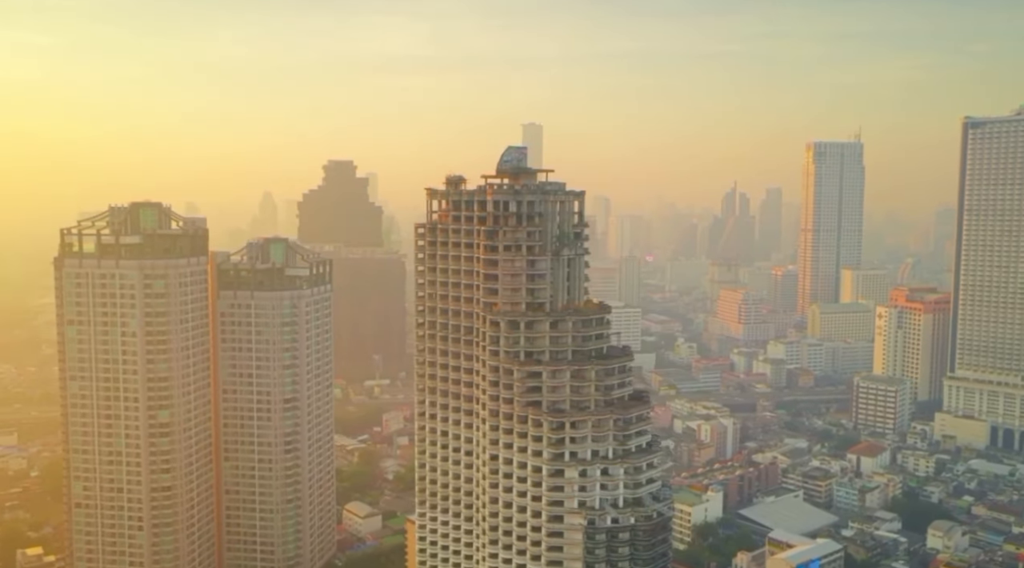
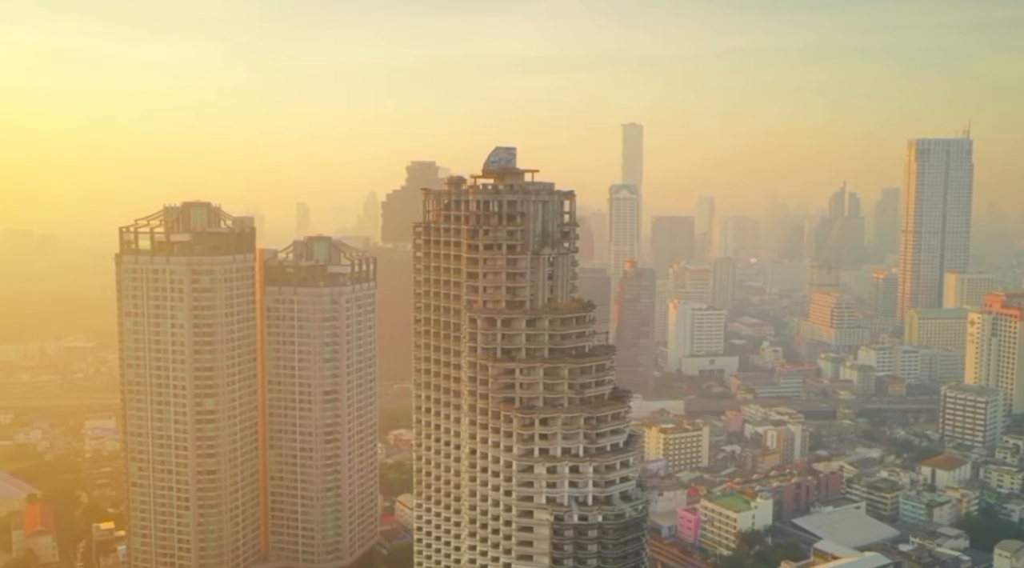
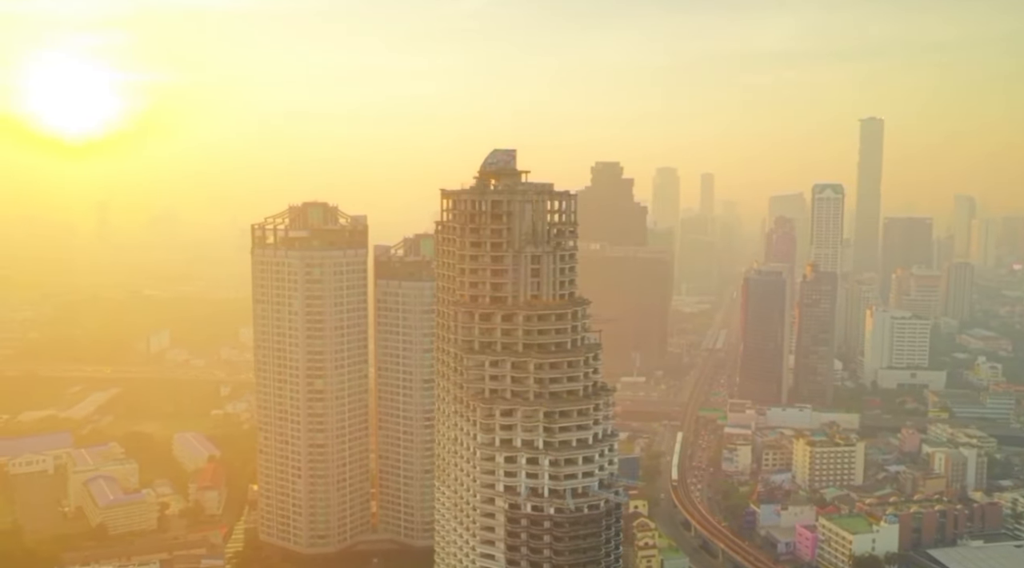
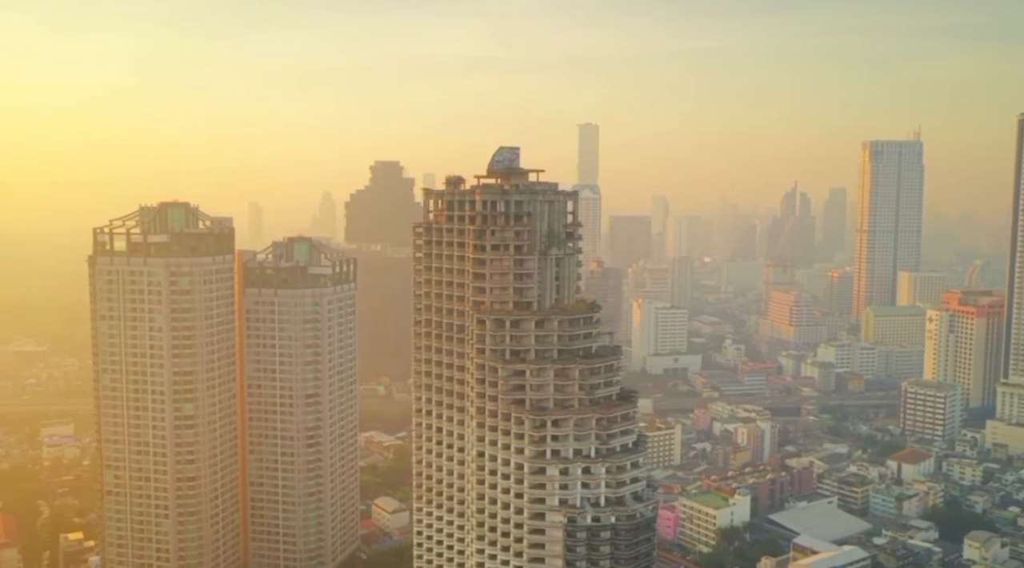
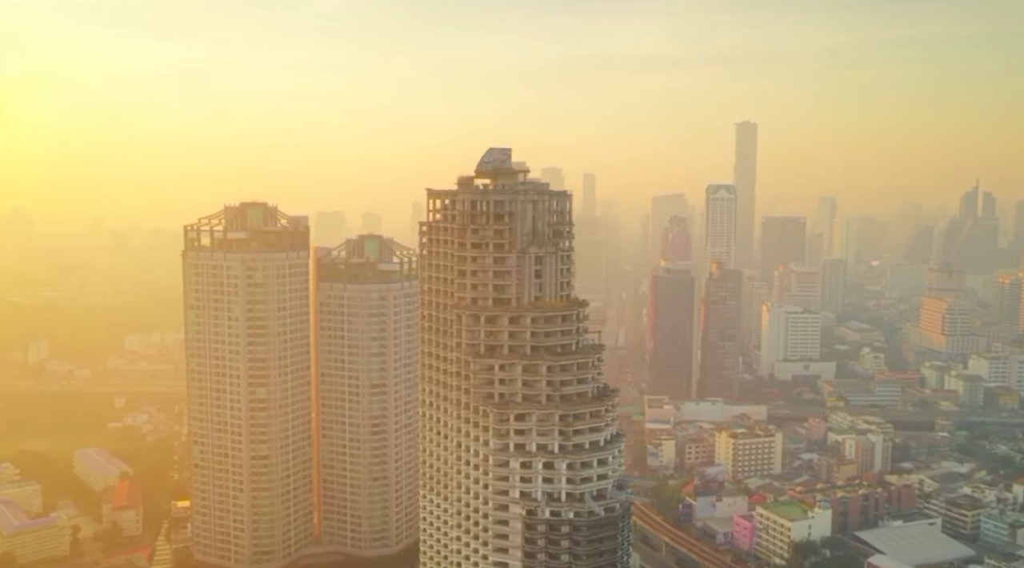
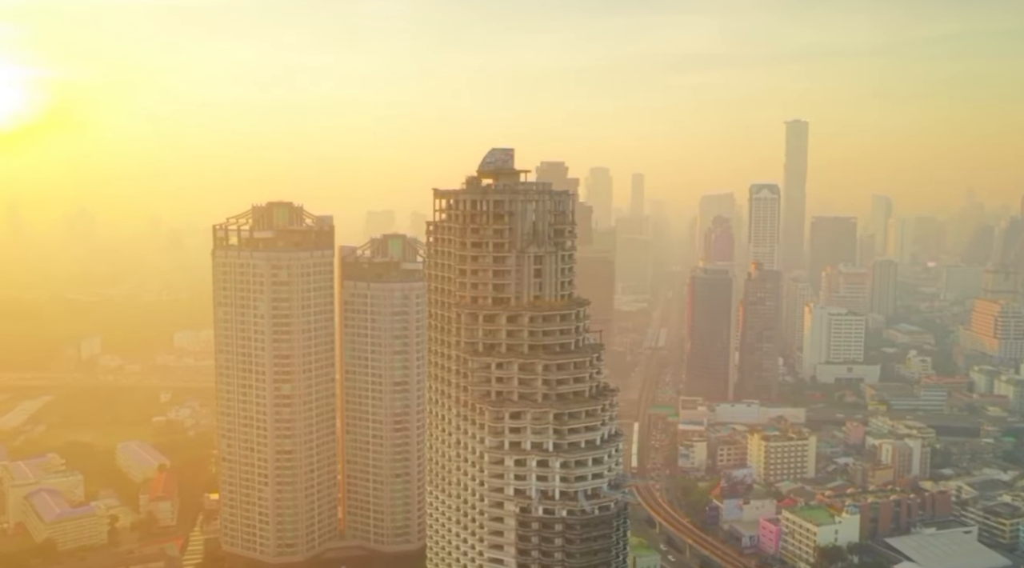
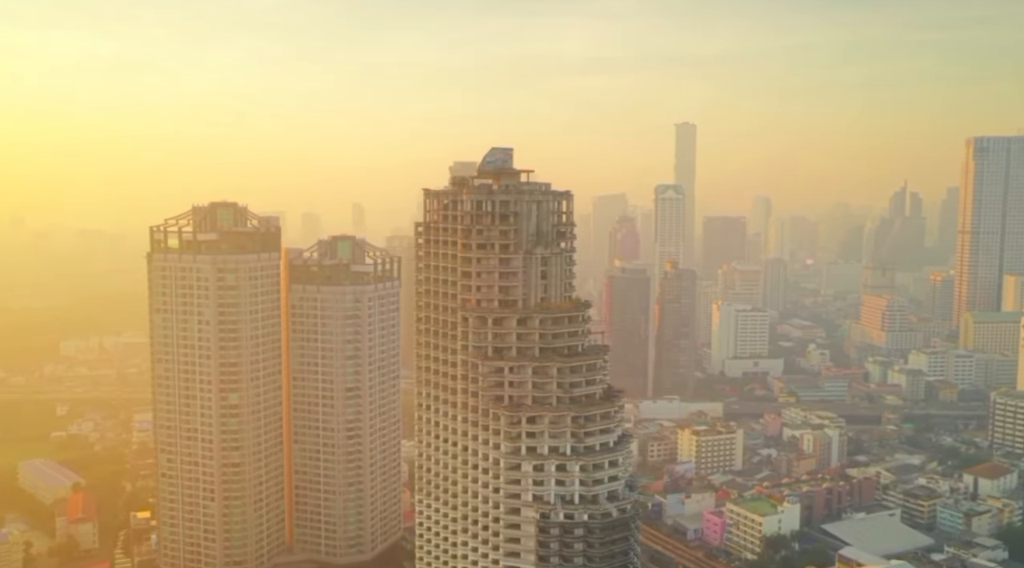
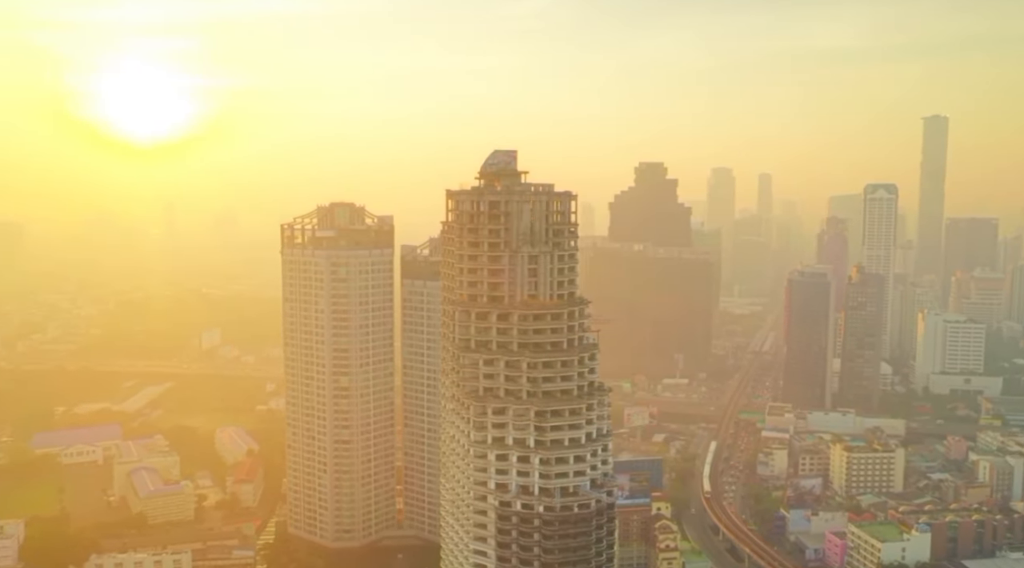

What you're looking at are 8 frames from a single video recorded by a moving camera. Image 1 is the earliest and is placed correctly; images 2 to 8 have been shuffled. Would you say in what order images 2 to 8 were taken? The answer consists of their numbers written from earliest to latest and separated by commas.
4, 2, 7, 5, 6, 3, 8
